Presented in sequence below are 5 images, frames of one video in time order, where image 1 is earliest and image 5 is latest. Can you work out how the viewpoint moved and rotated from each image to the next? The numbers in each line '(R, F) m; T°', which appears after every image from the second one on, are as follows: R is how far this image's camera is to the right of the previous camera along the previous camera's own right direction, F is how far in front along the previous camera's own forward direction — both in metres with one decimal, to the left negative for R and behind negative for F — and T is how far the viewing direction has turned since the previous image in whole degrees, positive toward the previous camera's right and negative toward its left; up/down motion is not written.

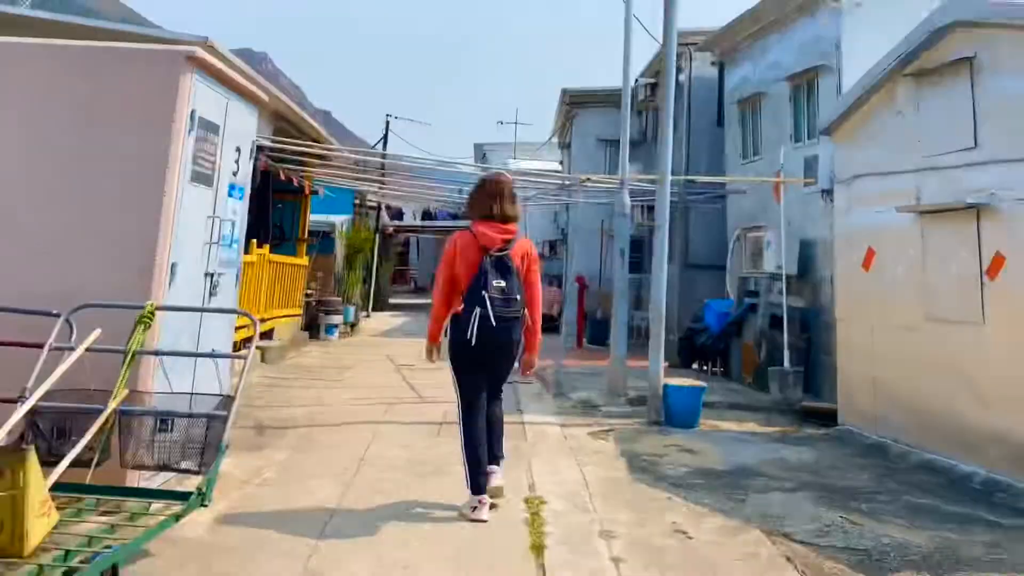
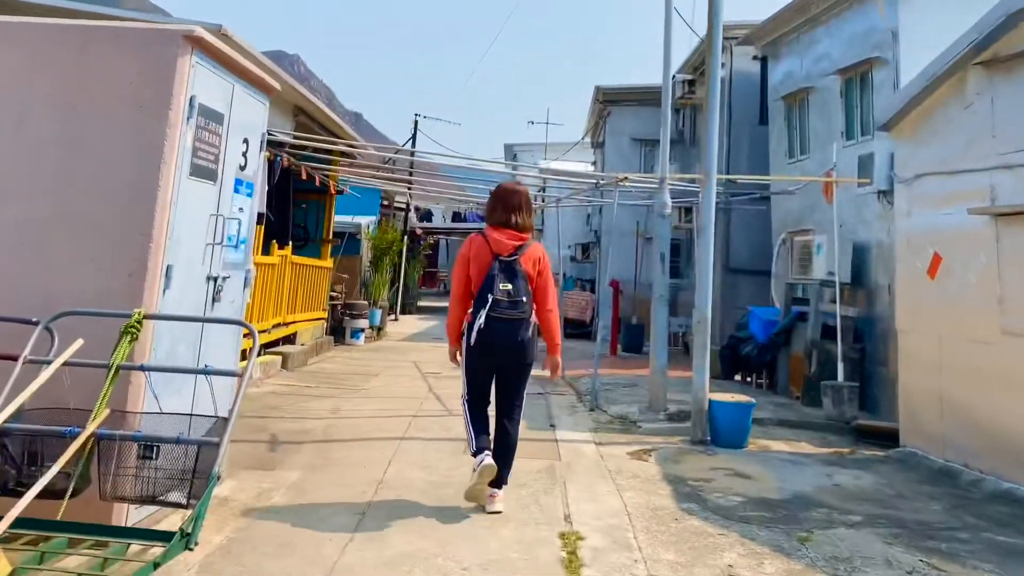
(0.0, +0.4) m; -2°
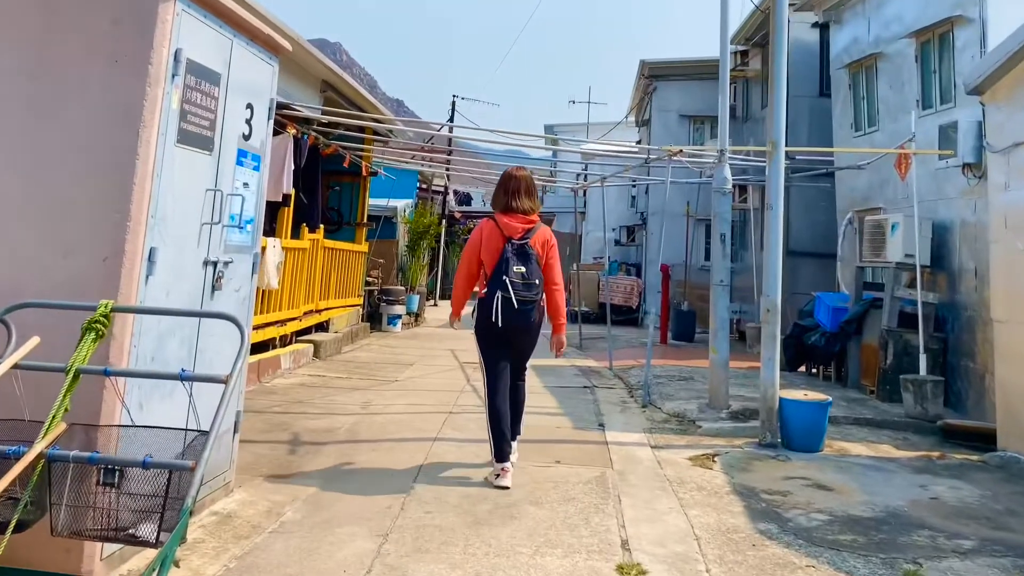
(0.0, +0.5) m; -2°
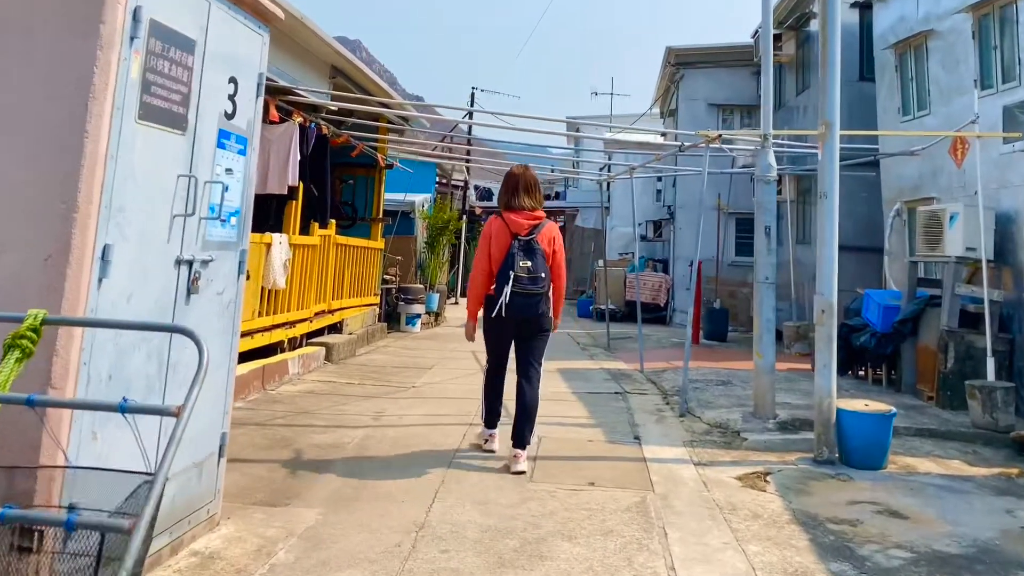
(0.0, +0.5) m; -1°
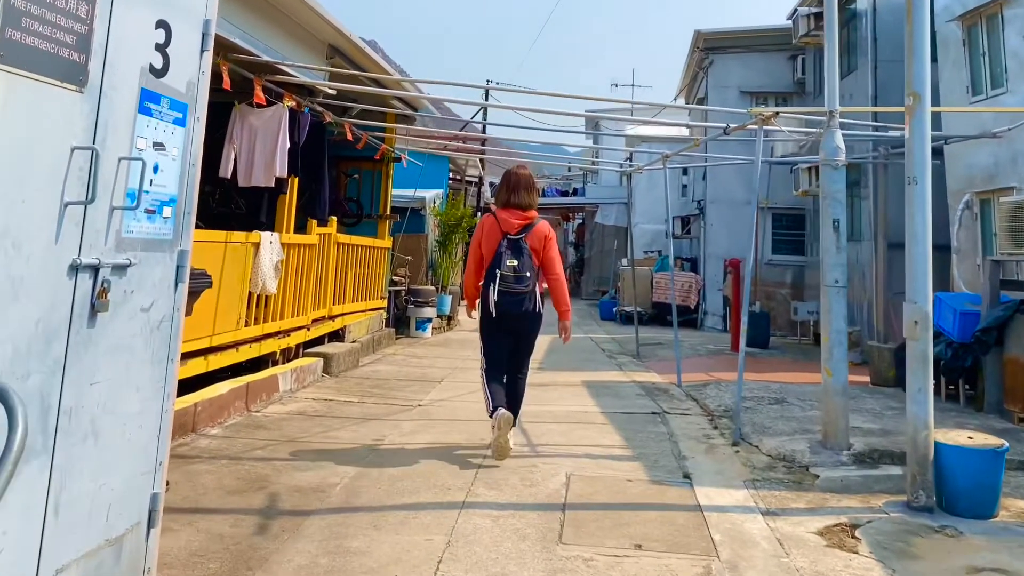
(0.0, +0.8) m; -1°
